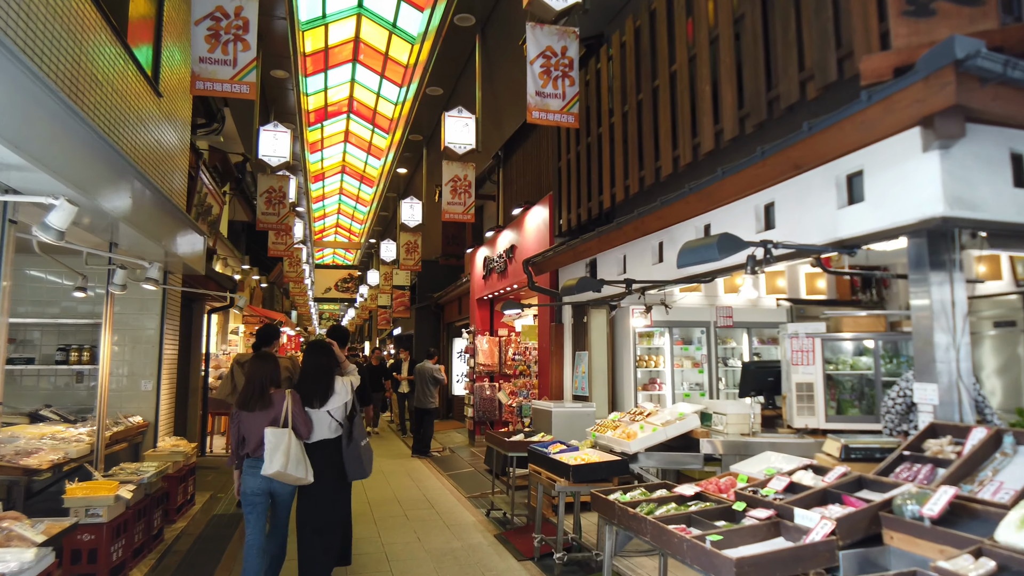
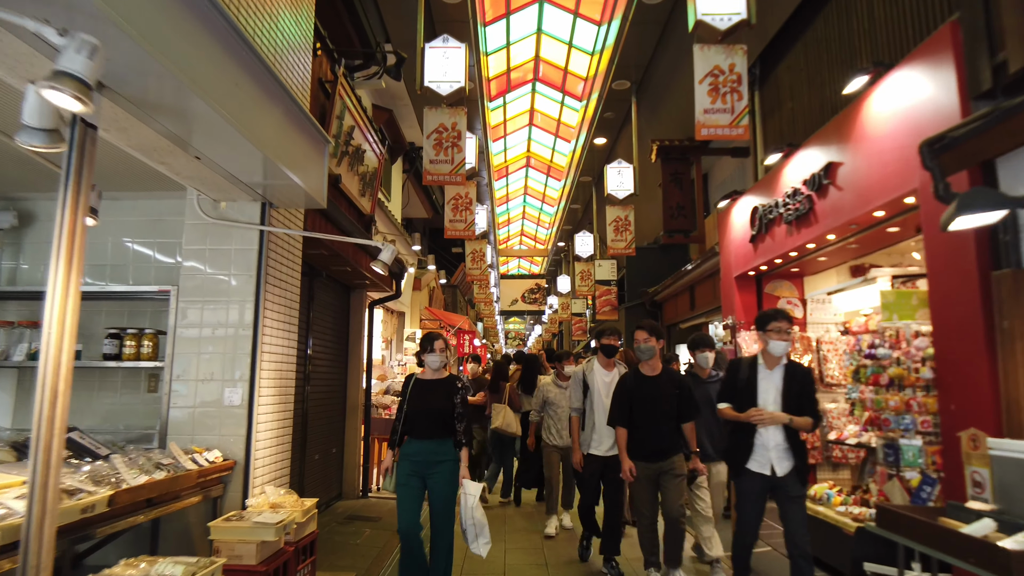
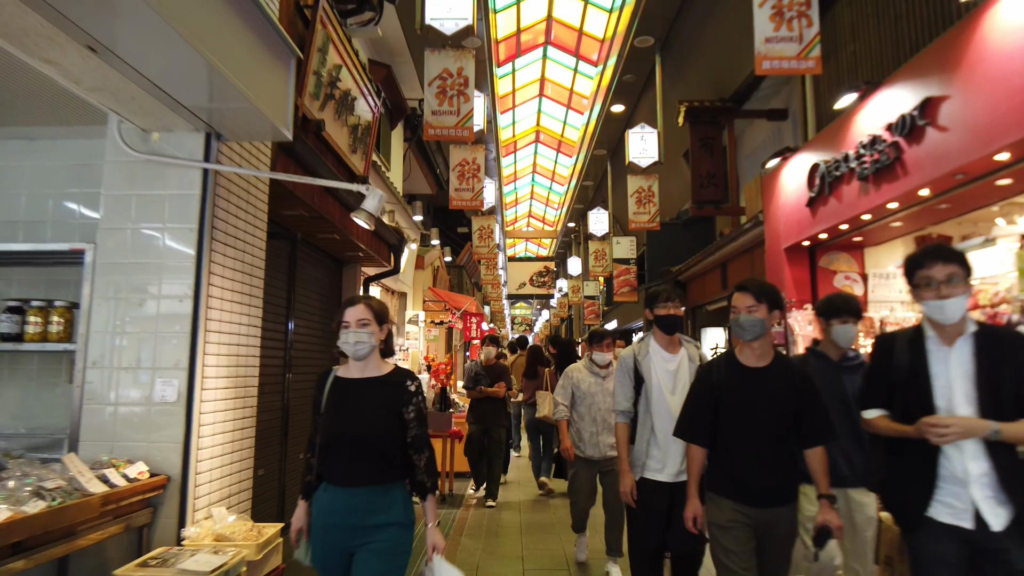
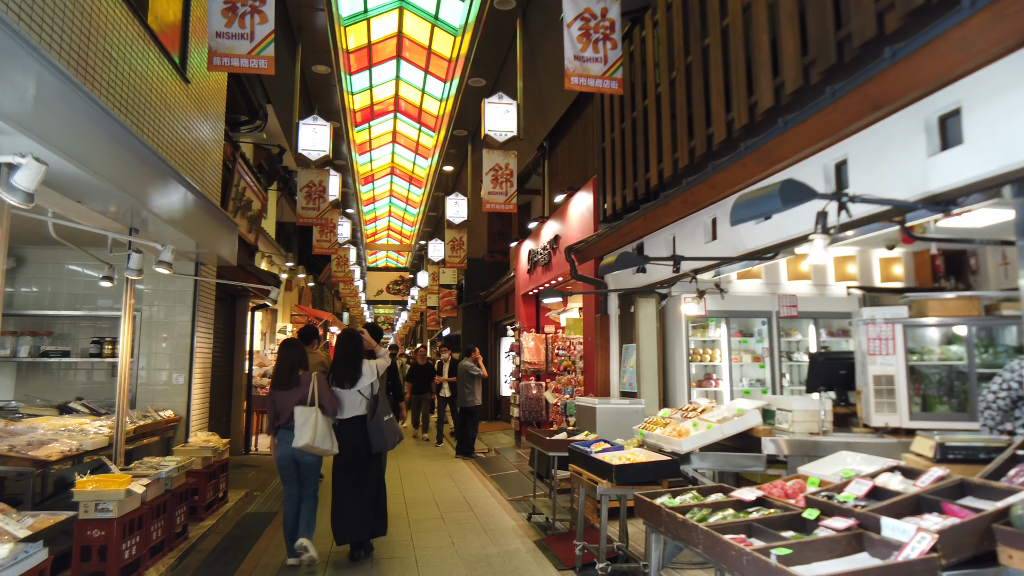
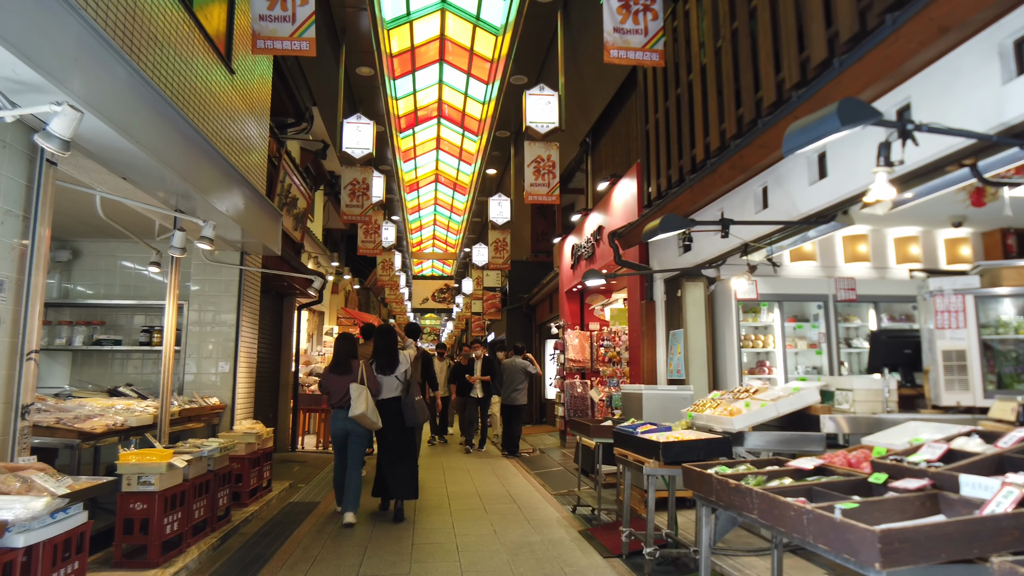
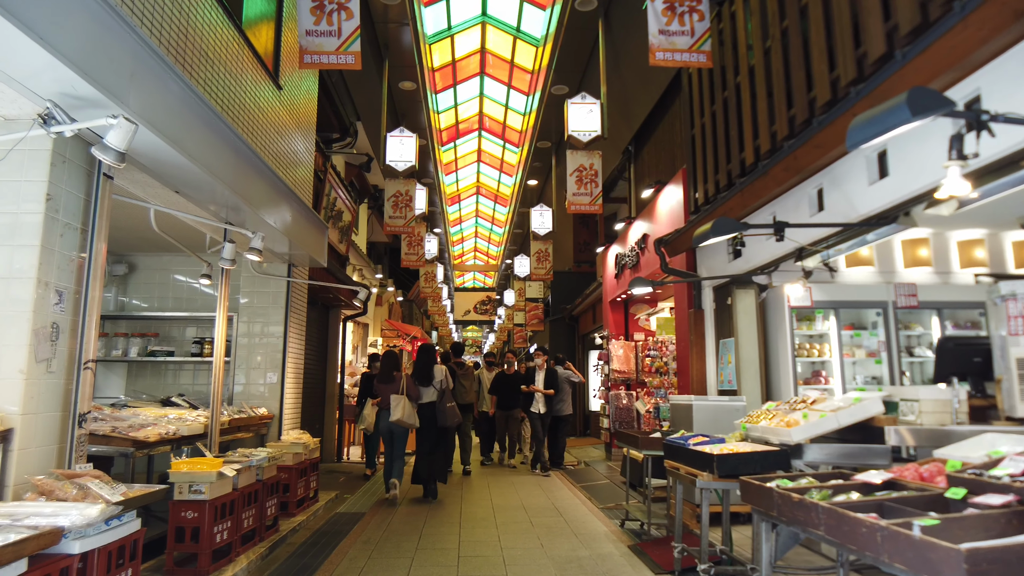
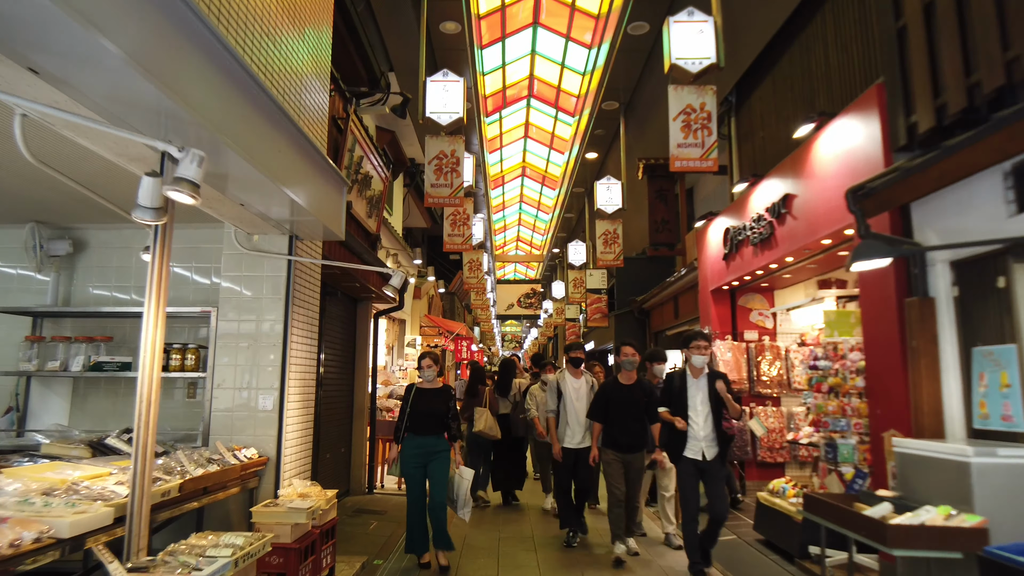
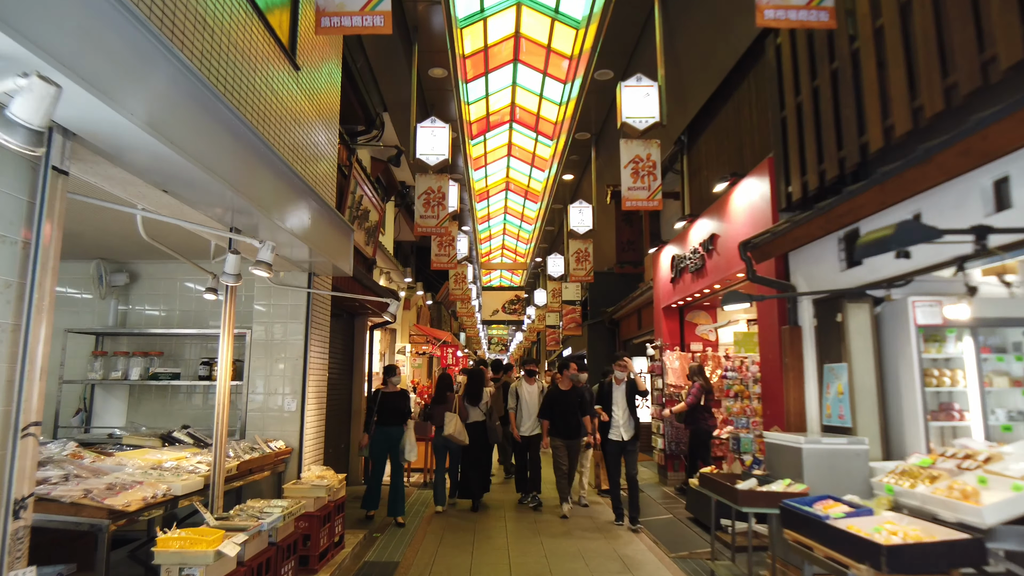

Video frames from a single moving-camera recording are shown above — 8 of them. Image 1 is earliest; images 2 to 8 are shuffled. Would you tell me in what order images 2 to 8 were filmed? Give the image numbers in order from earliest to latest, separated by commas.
4, 5, 6, 8, 7, 2, 3
